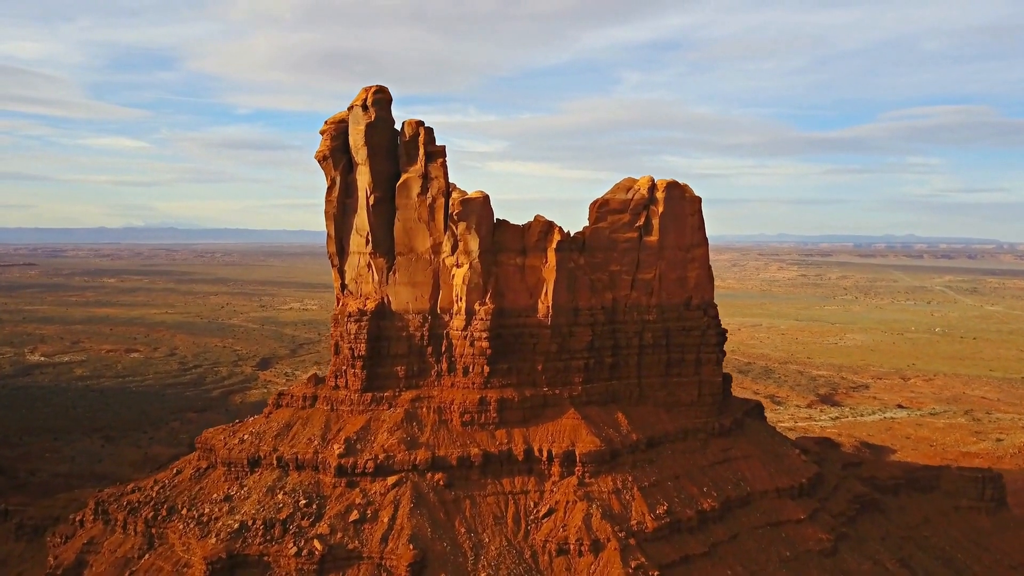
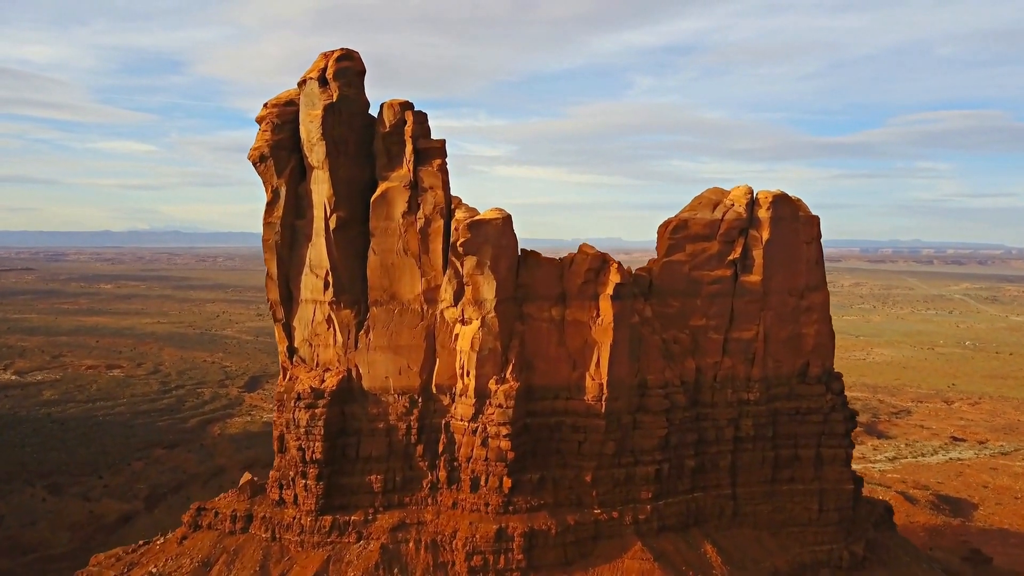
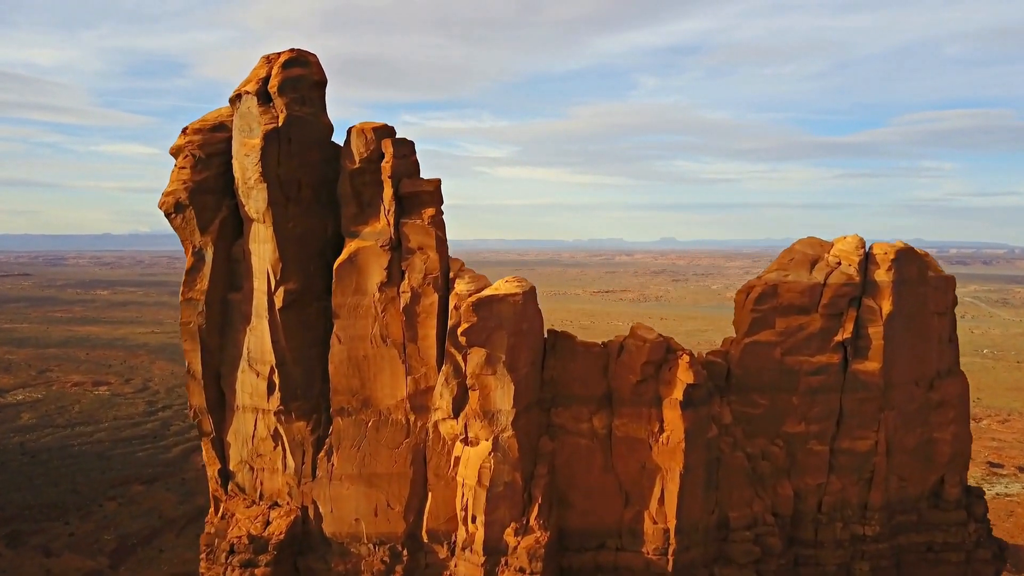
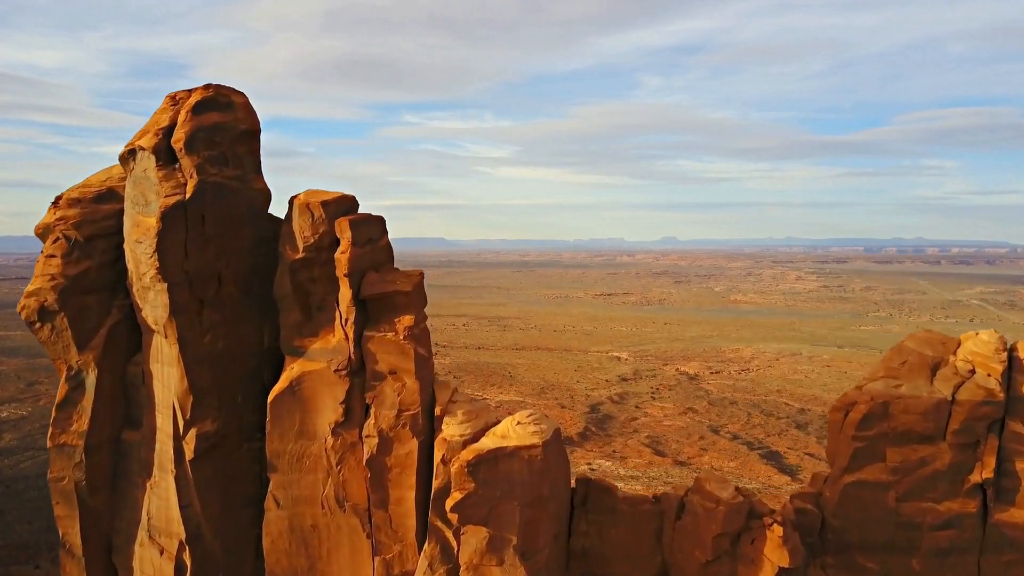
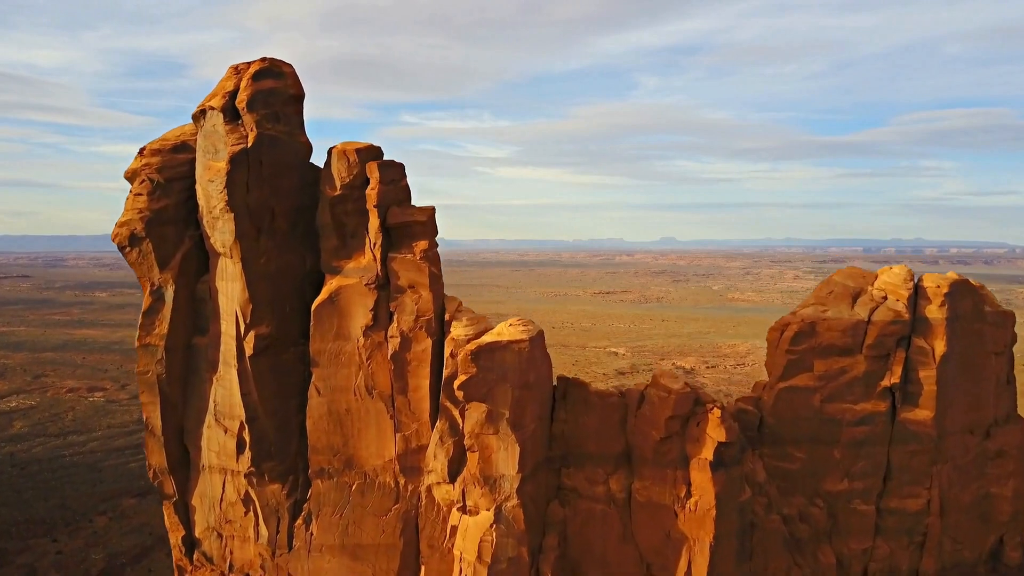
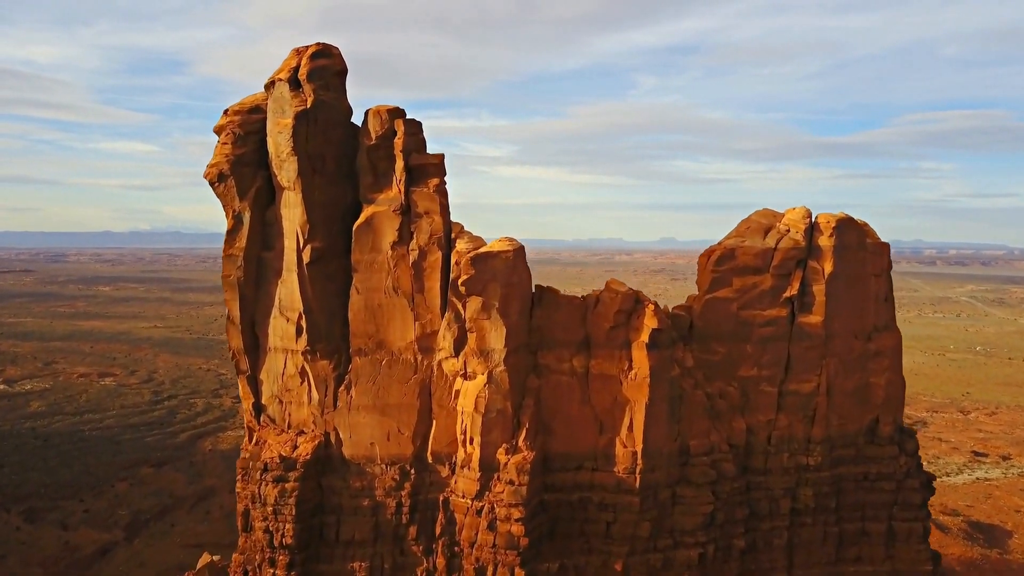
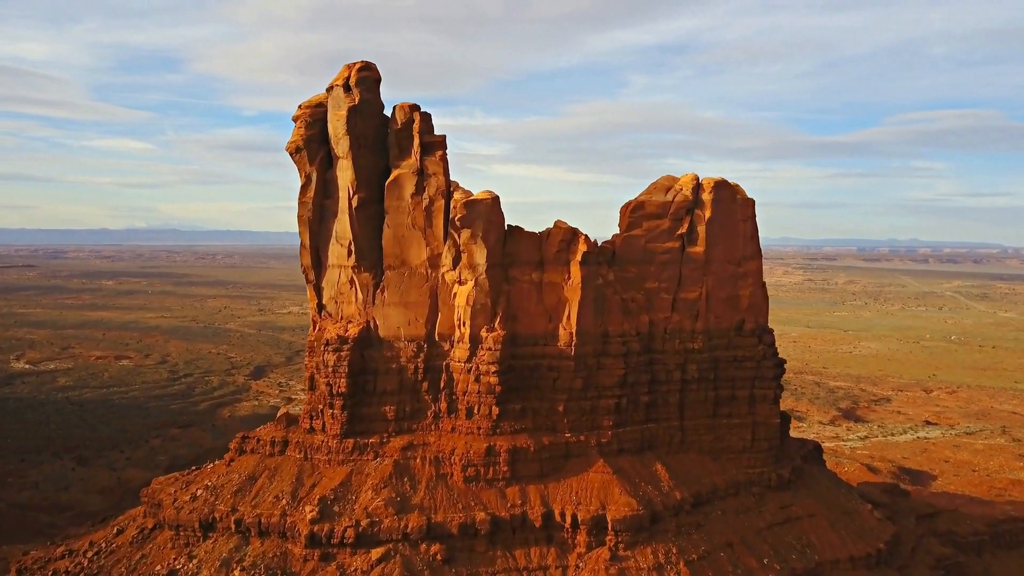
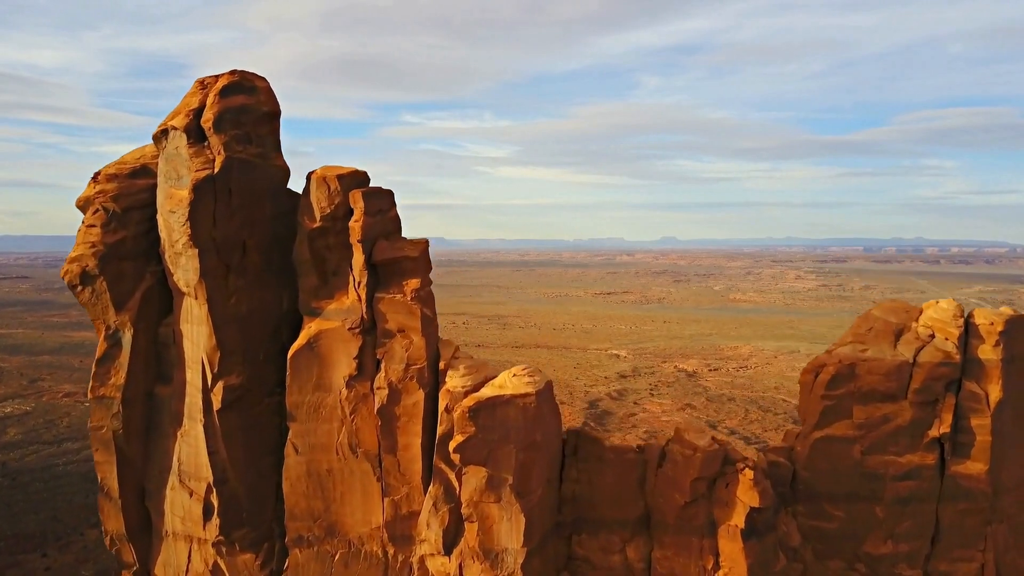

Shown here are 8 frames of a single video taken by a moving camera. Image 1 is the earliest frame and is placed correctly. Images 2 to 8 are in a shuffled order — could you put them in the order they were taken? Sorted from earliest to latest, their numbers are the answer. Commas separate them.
7, 2, 6, 3, 5, 8, 4
